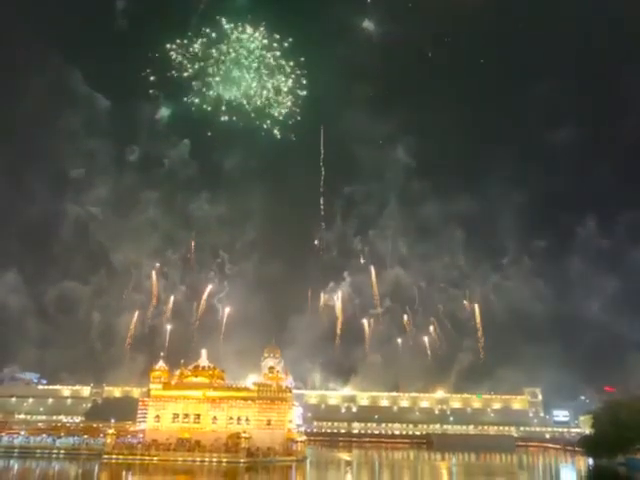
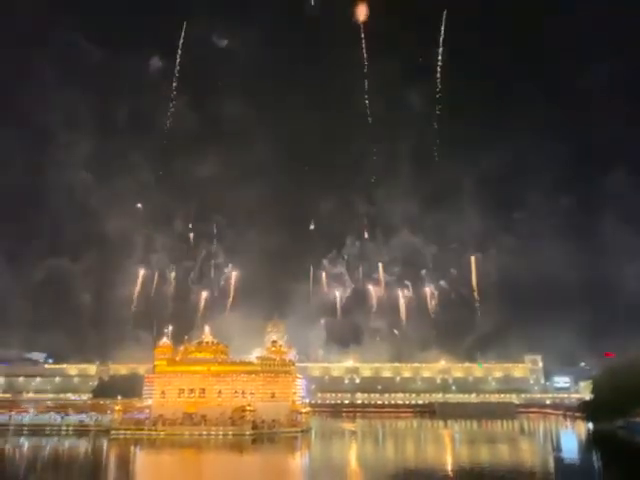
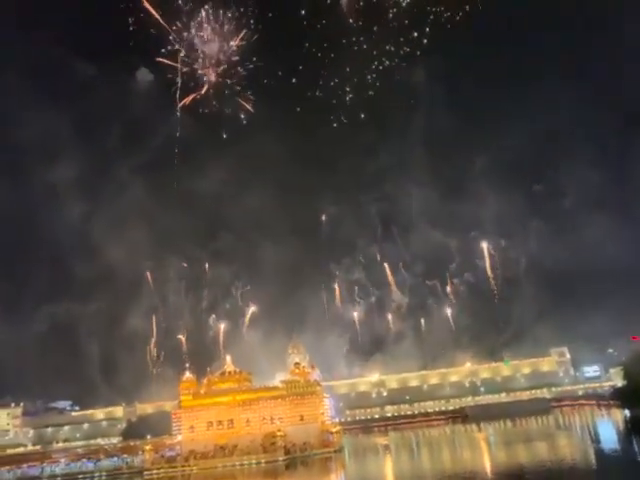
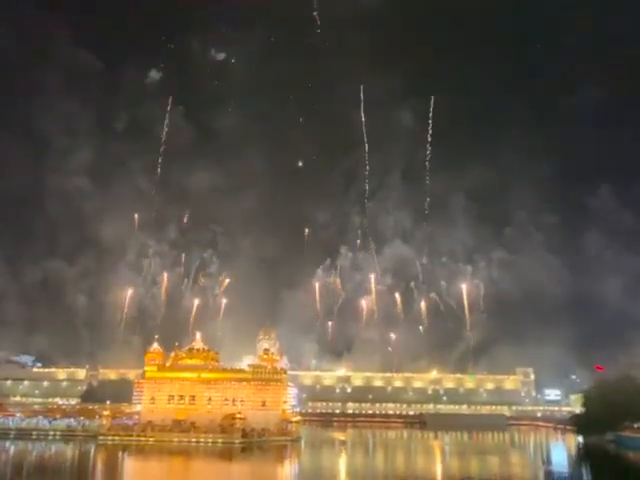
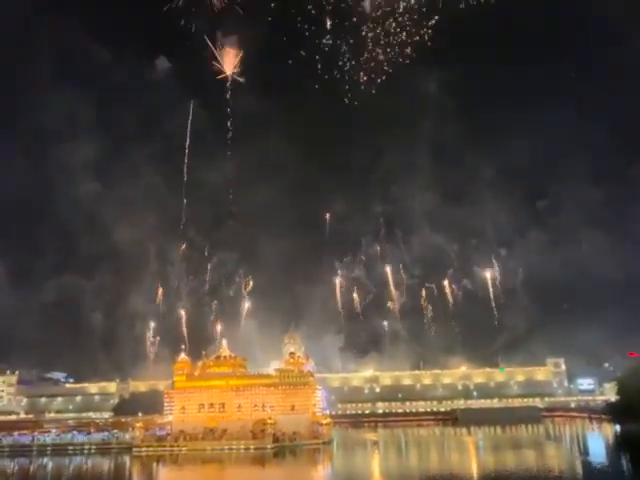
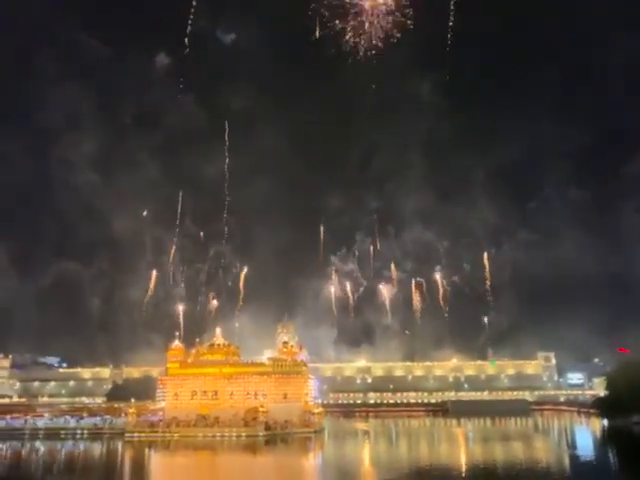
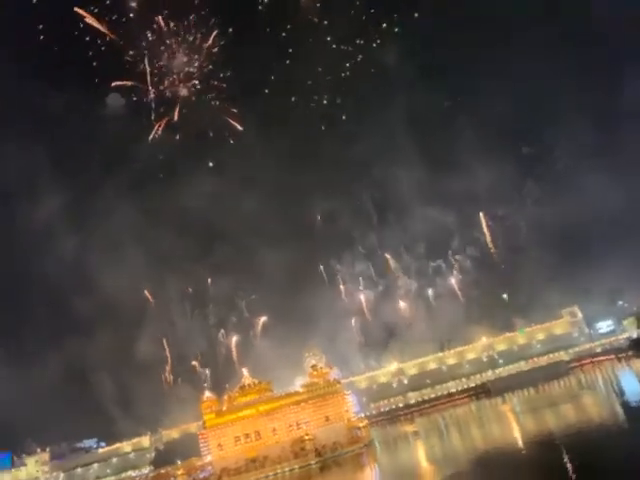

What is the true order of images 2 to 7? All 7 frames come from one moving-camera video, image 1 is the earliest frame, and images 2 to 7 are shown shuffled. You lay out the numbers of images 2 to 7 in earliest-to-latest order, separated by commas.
4, 2, 6, 5, 3, 7
